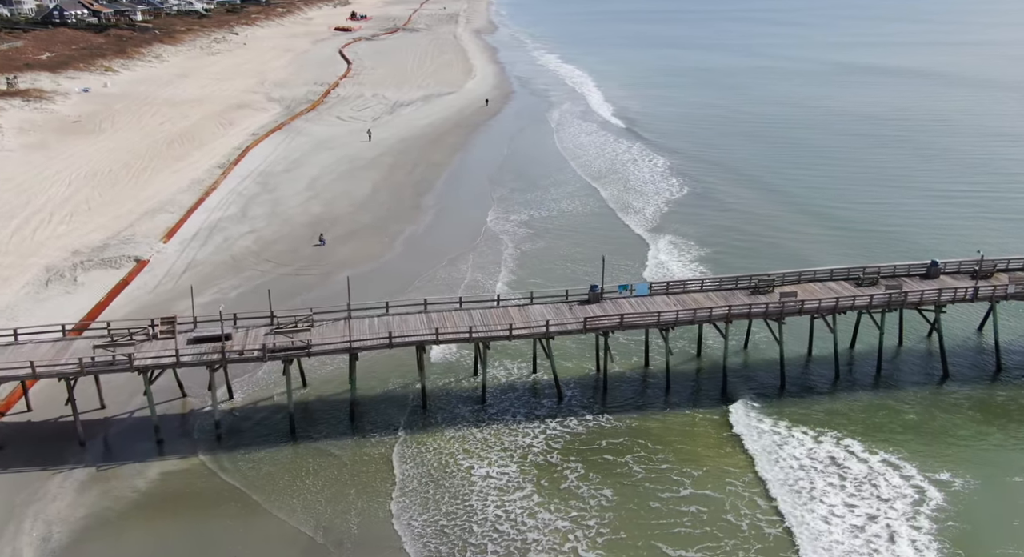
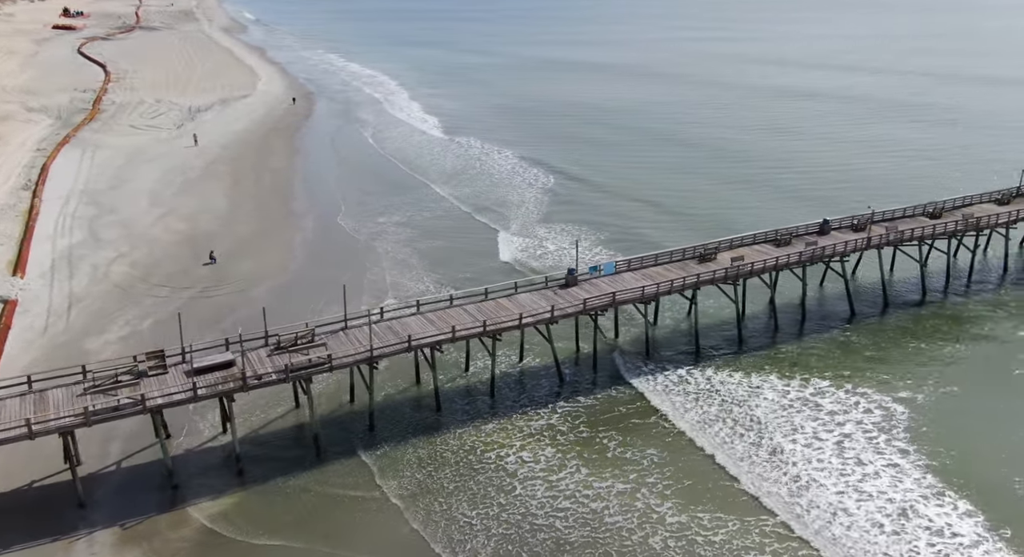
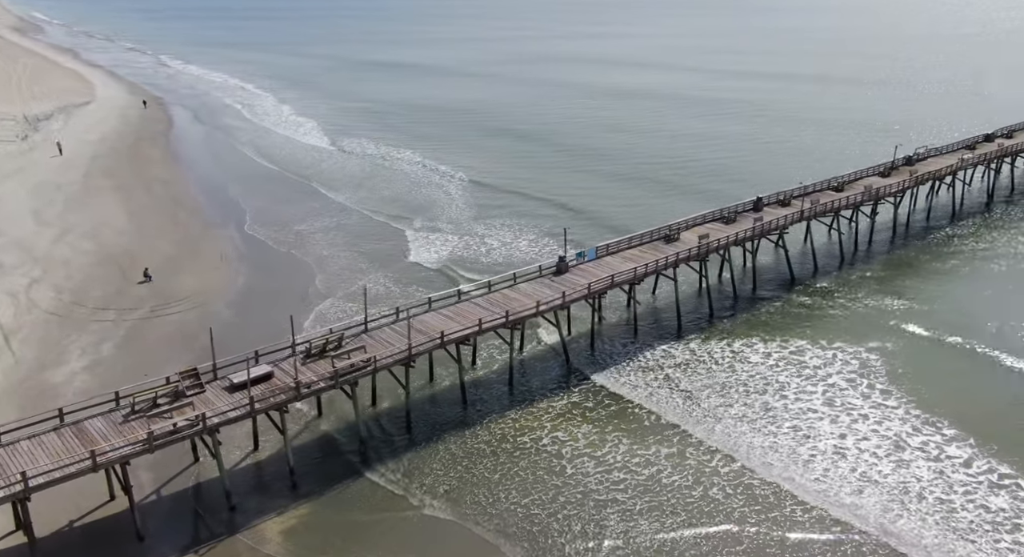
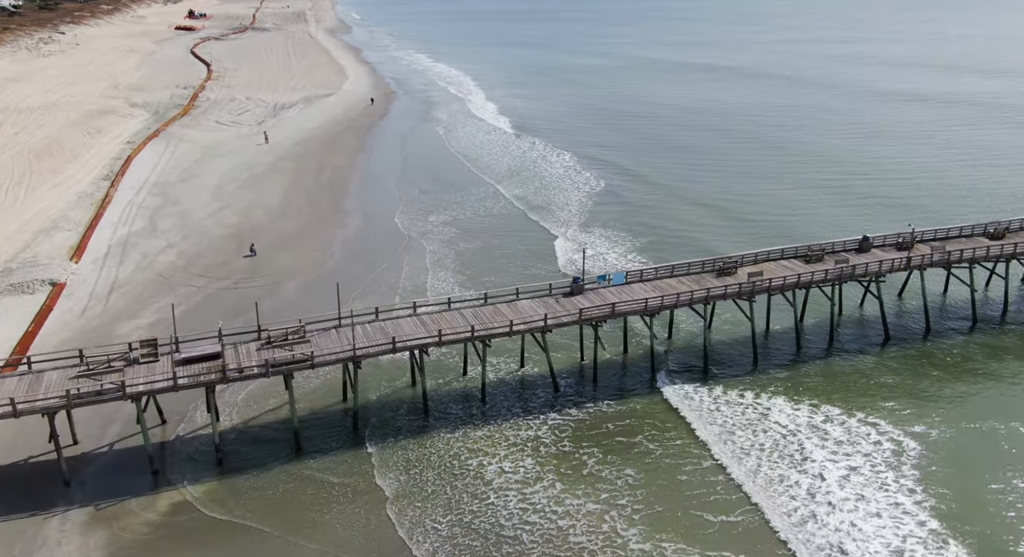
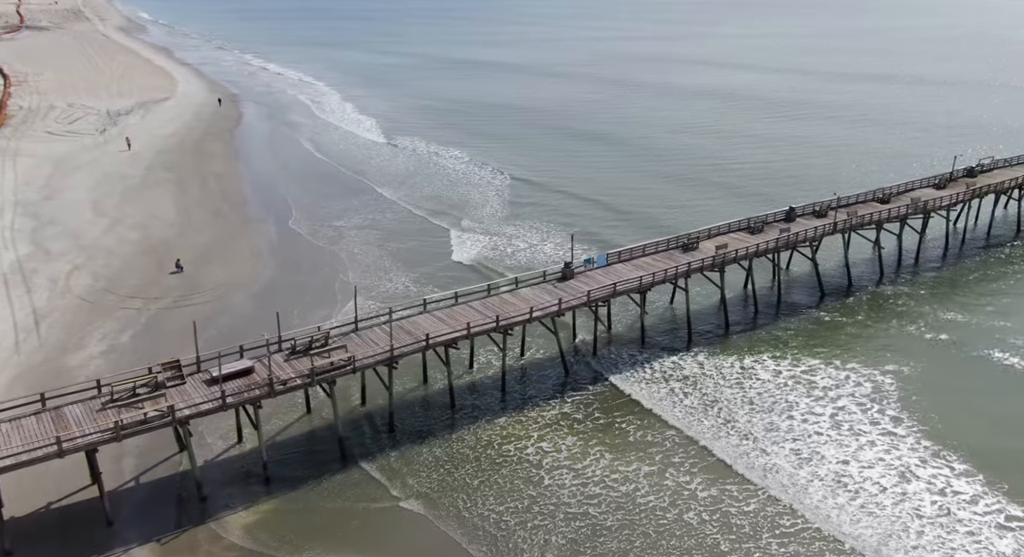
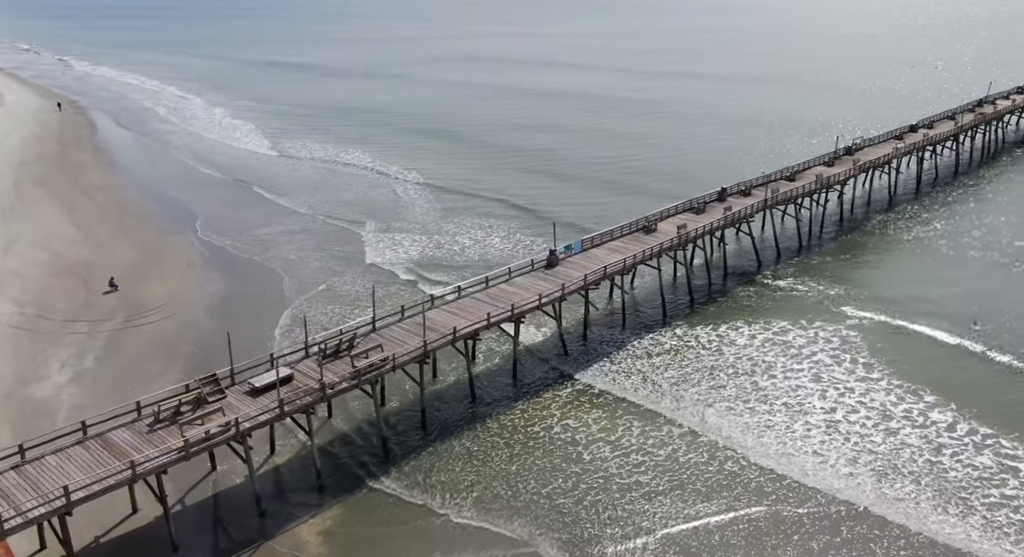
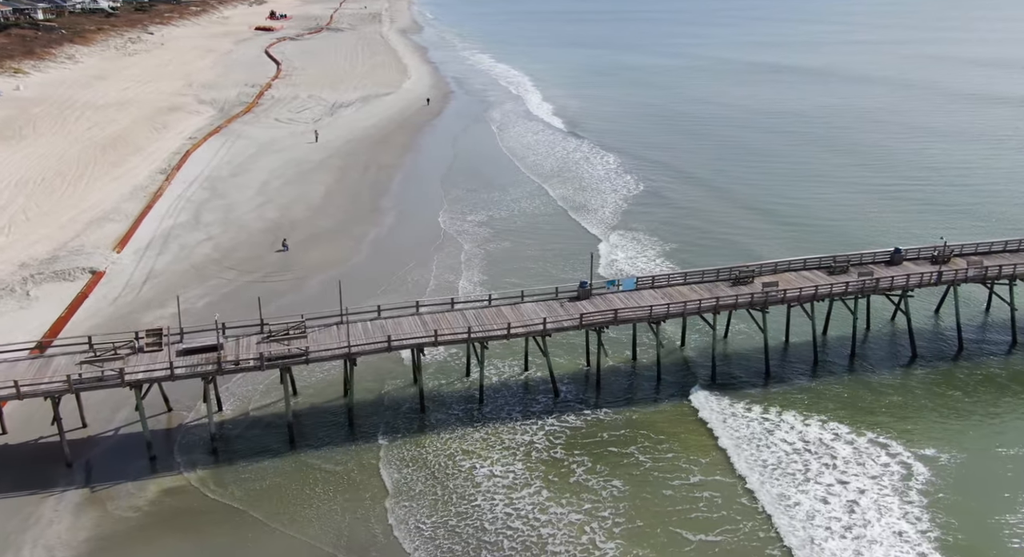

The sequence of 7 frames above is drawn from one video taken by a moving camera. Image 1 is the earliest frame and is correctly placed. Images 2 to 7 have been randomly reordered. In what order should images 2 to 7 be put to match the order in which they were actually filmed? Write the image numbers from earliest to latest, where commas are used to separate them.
7, 4, 2, 5, 3, 6
